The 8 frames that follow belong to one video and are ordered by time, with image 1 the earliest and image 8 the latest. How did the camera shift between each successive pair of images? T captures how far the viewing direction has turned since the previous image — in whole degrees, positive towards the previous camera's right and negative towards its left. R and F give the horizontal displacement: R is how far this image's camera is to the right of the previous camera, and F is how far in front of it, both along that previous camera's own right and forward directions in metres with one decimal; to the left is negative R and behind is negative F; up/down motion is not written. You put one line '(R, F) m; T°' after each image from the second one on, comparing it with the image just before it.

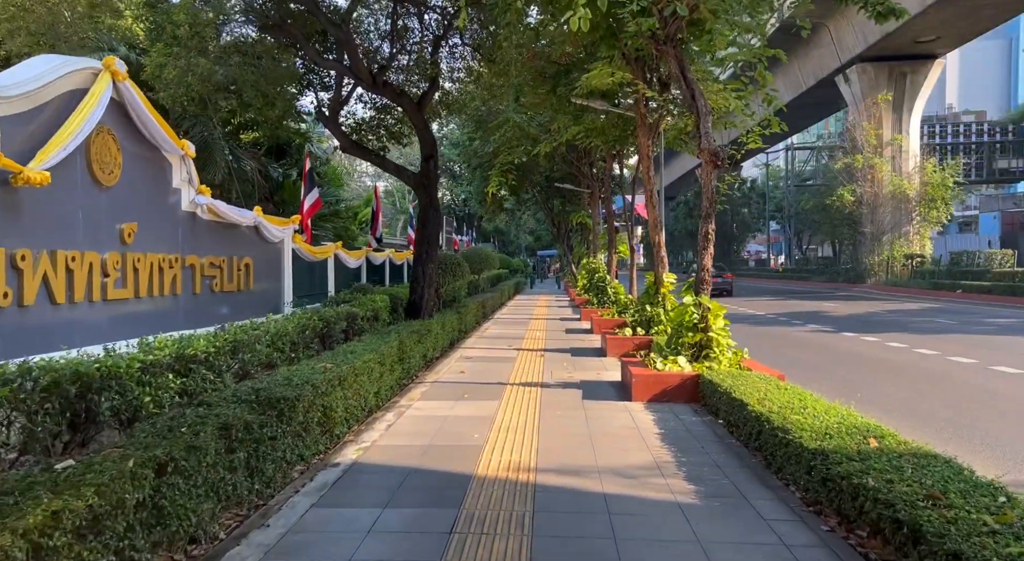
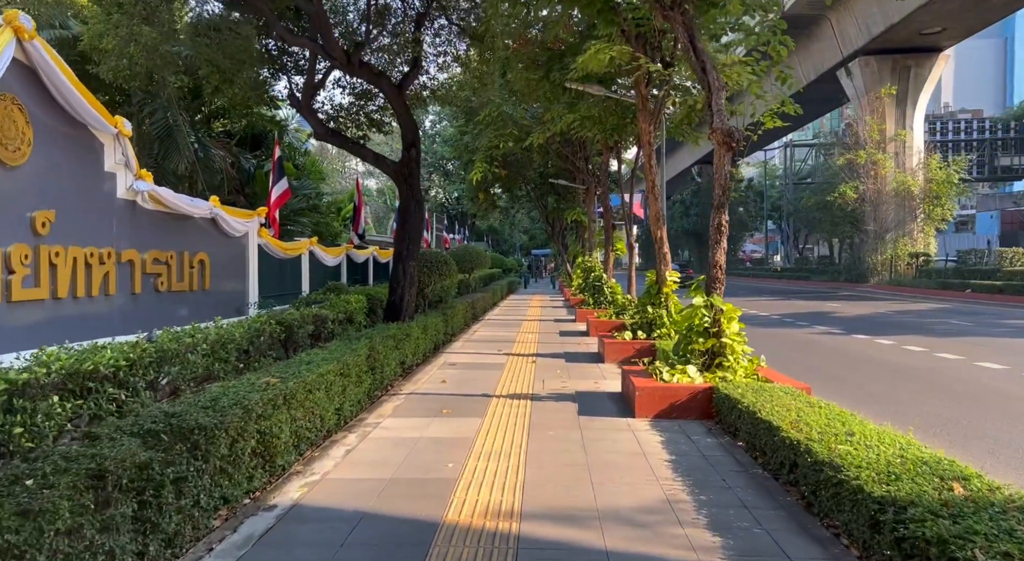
(+0.1, +1.1) m; 0°
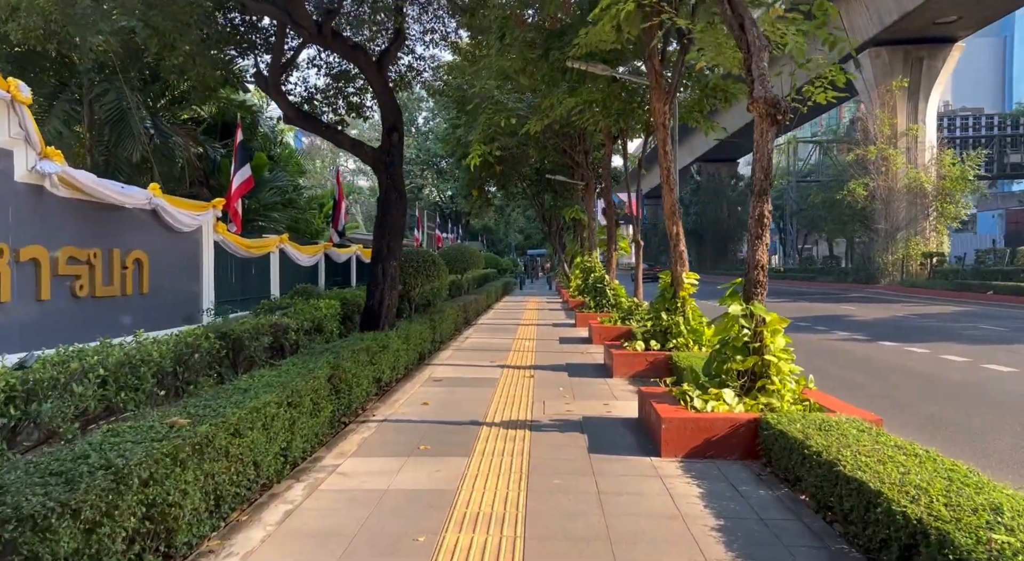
(0.0, +1.4) m; 0°
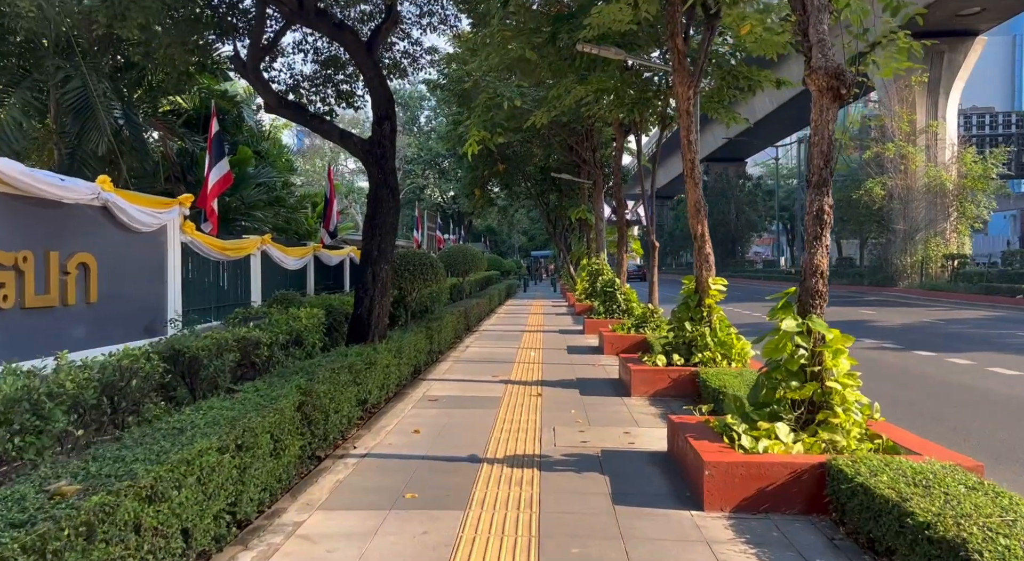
(0.0, +1.1) m; 0°
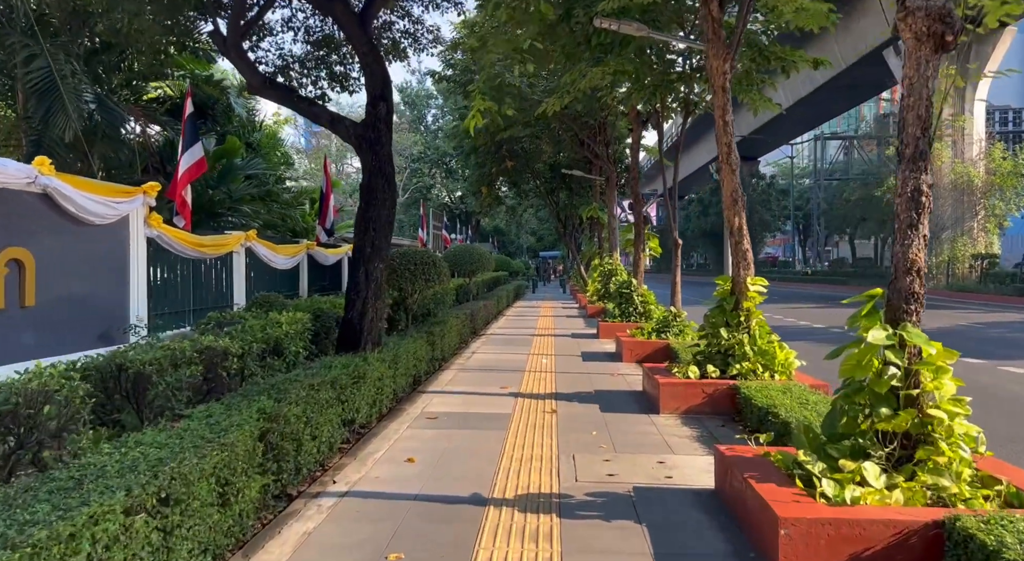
(0.0, +1.1) m; -1°
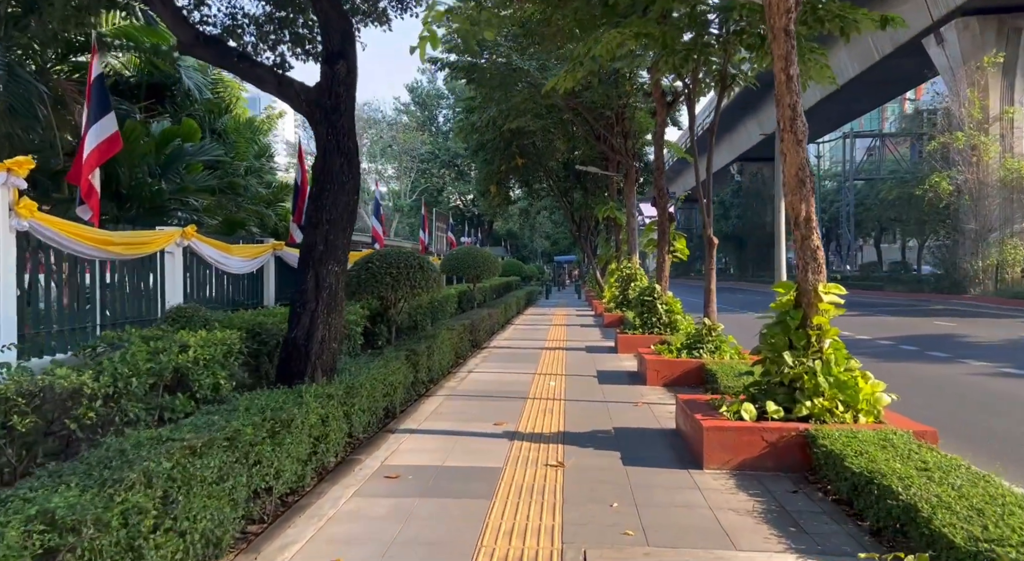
(+0.2, +2.0) m; -1°
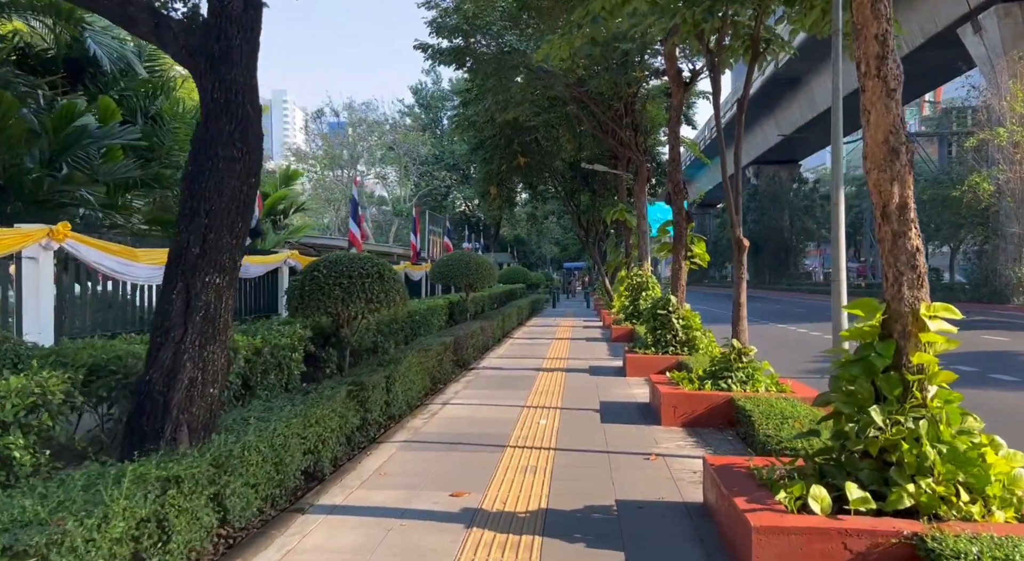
(+0.3, +2.0) m; -1°
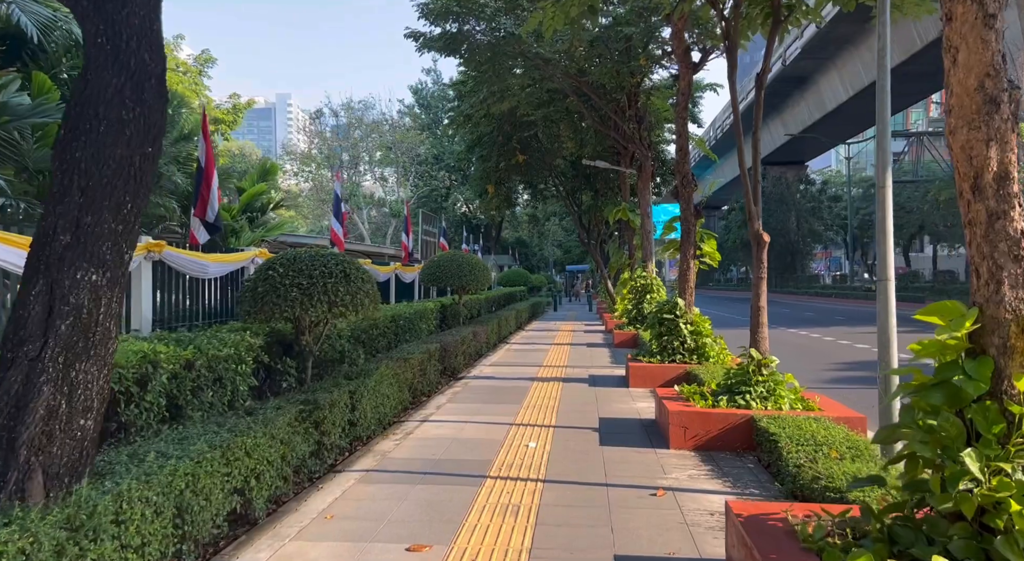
(+0.2, +1.1) m; 0°
